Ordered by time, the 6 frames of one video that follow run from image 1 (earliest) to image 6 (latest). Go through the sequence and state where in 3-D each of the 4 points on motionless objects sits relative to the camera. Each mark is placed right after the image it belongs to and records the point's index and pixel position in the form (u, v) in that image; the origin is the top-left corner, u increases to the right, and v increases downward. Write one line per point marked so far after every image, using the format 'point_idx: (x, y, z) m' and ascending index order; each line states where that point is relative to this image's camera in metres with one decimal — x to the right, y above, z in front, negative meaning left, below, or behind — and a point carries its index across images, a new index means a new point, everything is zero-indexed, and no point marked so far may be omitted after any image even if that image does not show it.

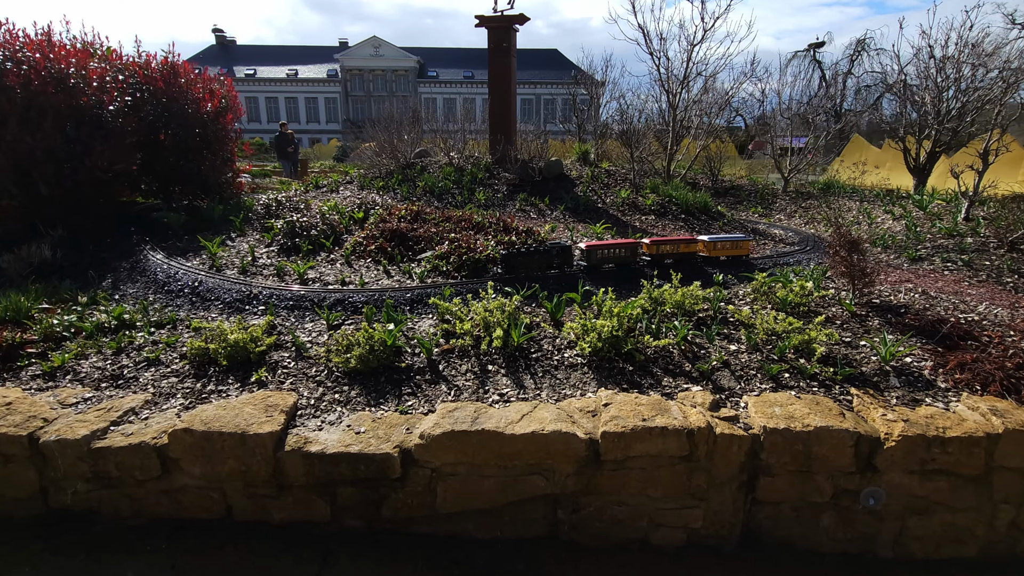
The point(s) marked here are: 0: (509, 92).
0: (0.0, +3.3, +8.9) m
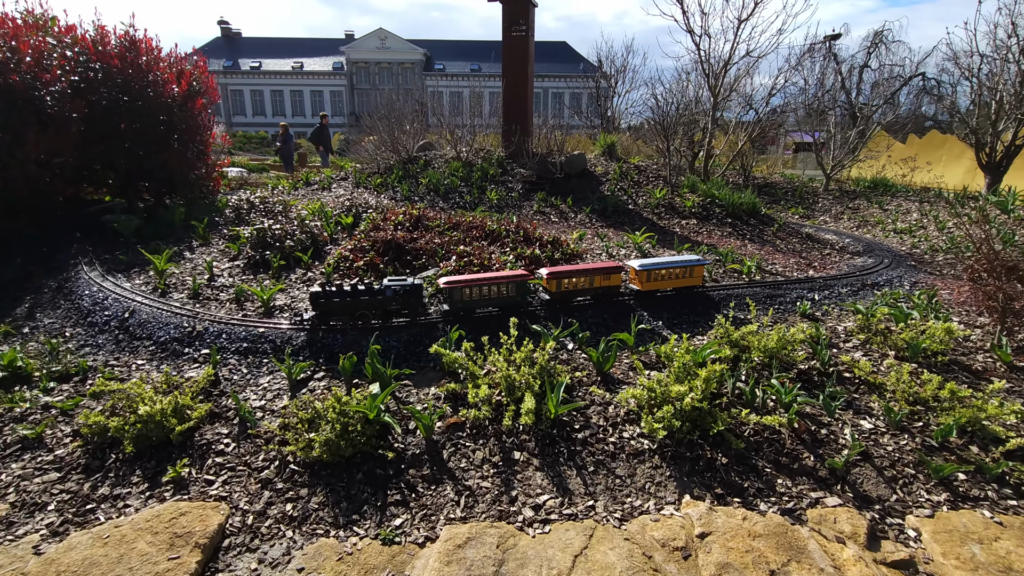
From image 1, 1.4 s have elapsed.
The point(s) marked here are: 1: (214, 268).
0: (+0.3, +3.1, +7.8) m
1: (-2.4, +0.2, +4.0) m
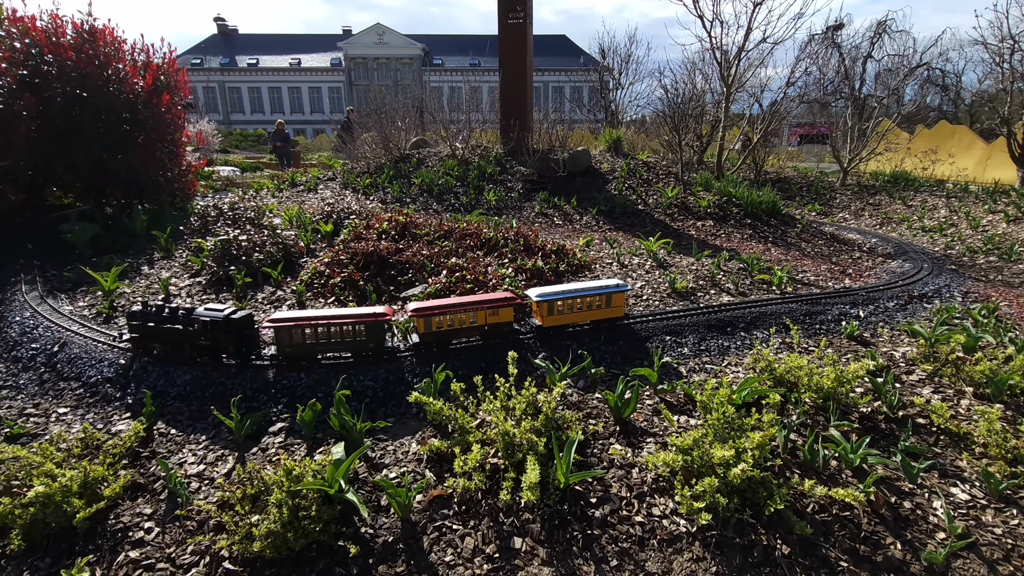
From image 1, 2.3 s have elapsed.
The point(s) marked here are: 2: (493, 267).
0: (+0.2, +3.1, +7.3) m
1: (-2.4, 0.0, +3.5) m
2: (-0.1, +0.2, +3.6) m
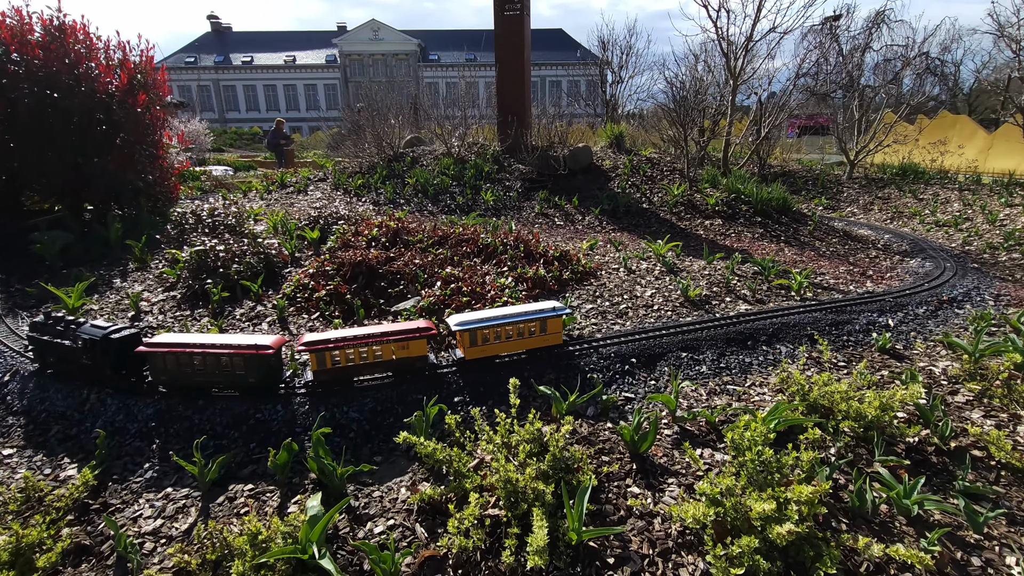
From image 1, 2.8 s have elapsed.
0: (+0.2, +3.0, +7.0) m
1: (-2.4, -0.1, +3.2) m
2: (-0.1, +0.1, +3.4) m
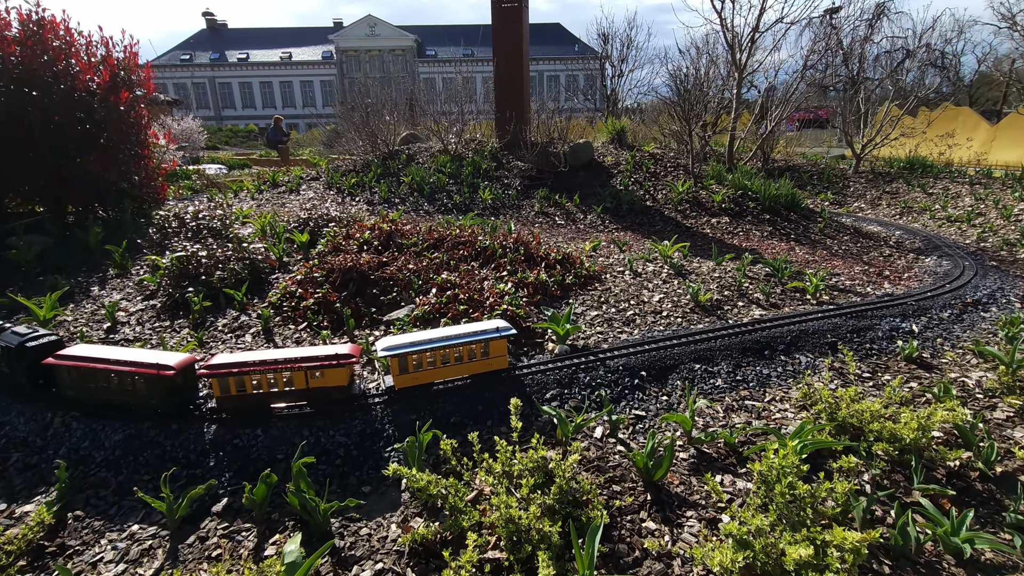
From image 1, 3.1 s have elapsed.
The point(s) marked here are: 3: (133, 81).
0: (+0.2, +3.0, +6.8) m
1: (-2.4, -0.2, +3.1) m
2: (-0.1, 0.0, +3.2) m
3: (-3.9, +2.1, +5.1) m
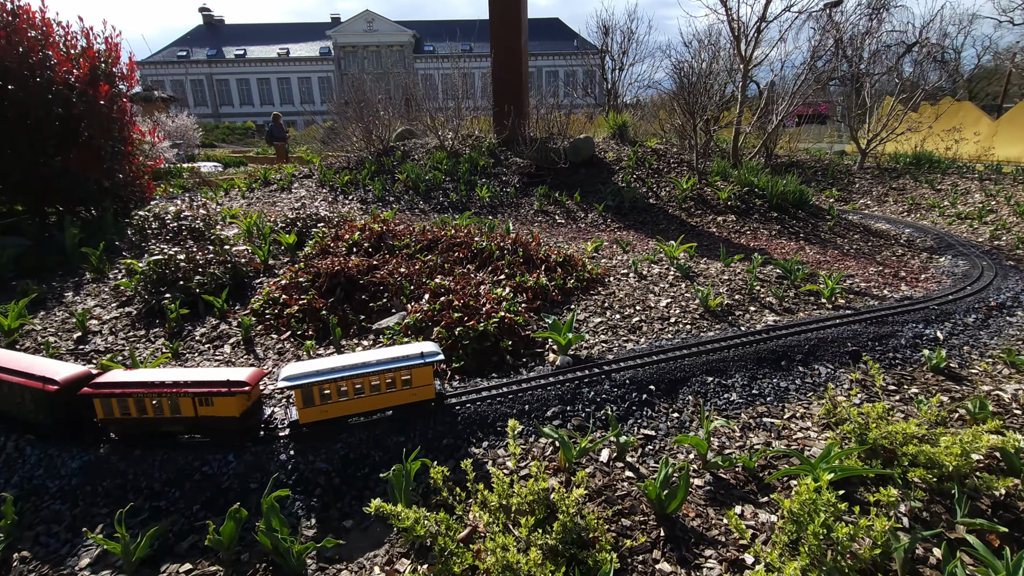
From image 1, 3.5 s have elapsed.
0: (+0.1, +3.0, +6.6) m
1: (-2.4, -0.2, +2.9) m
2: (-0.2, 0.0, +3.0) m
3: (-3.9, +2.1, +4.9) m
